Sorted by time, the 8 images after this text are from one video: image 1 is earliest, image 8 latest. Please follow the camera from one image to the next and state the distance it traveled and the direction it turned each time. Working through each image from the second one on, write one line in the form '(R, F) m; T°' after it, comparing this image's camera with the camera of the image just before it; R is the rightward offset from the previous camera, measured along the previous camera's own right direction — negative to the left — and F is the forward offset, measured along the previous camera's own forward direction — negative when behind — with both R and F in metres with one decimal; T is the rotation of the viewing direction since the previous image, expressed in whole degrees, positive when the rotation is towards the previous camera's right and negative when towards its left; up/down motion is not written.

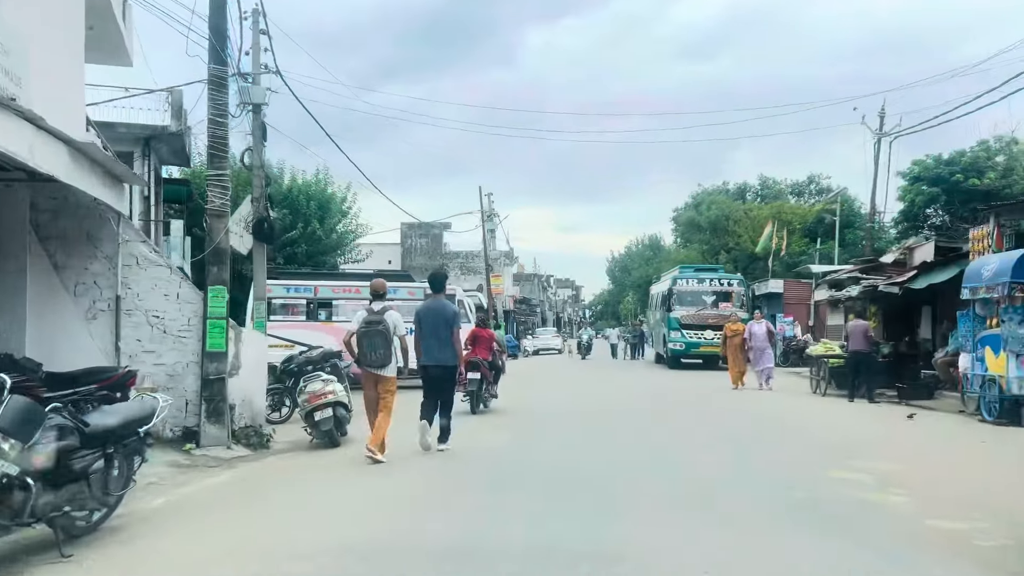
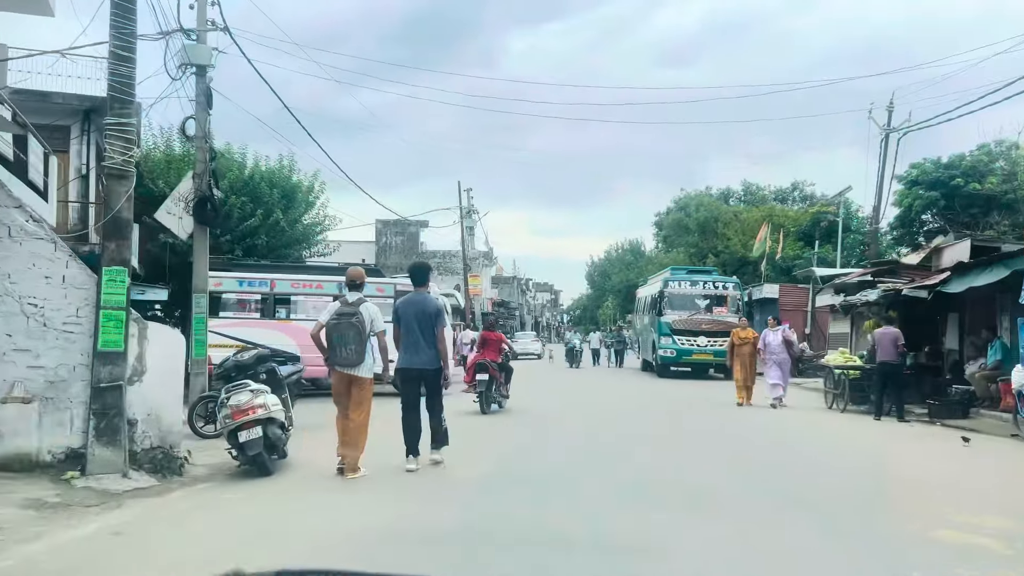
(0.0, +1.7) m; +1°
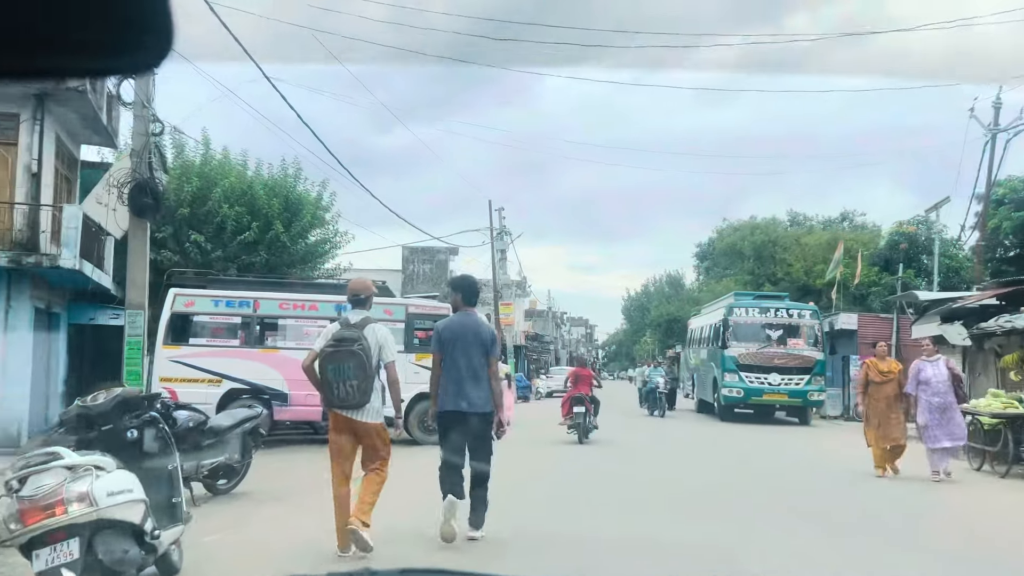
(-0.1, +3.0) m; -2°
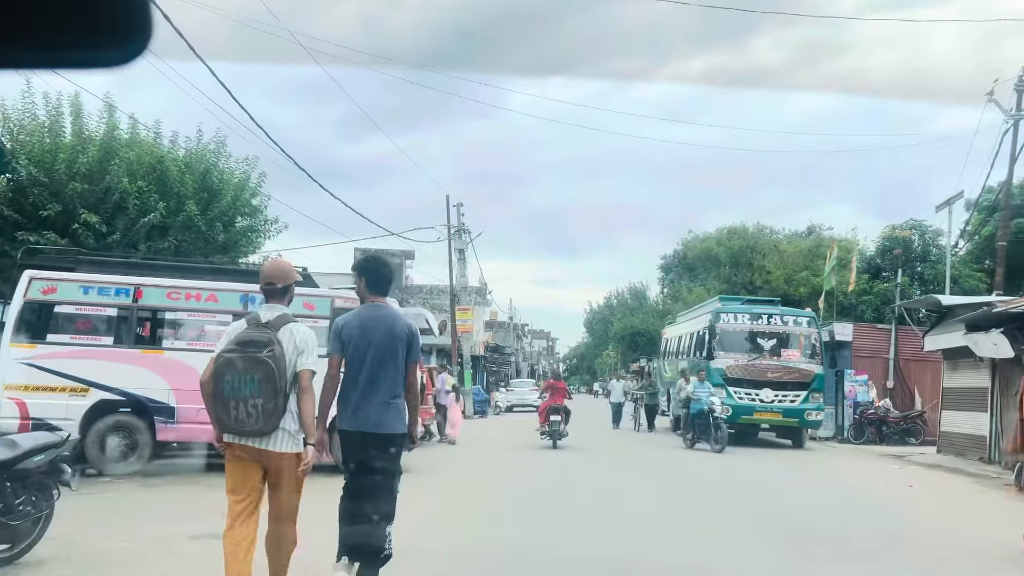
(+0.1, +2.5) m; +3°
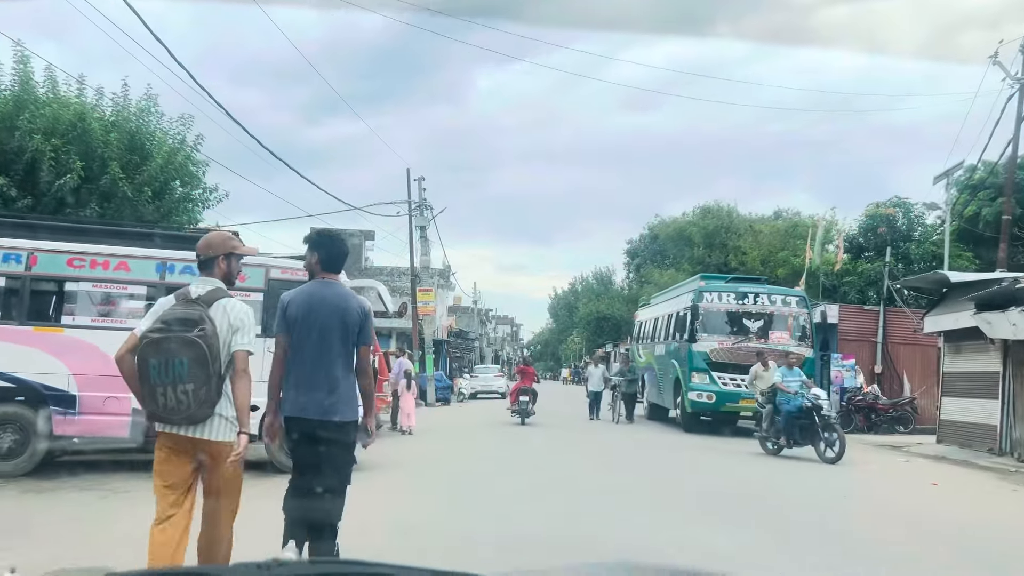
(0.0, +1.4) m; +2°
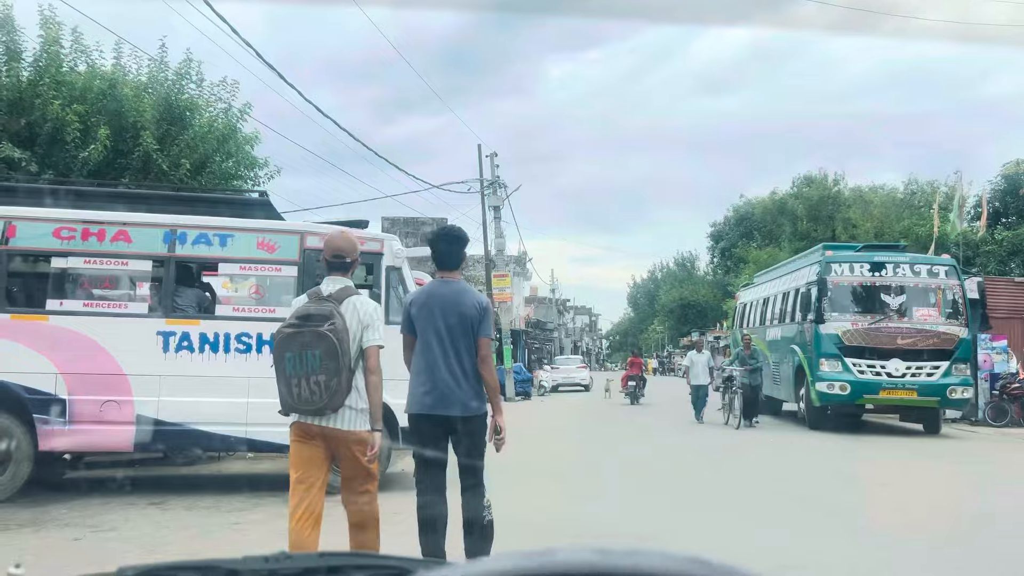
(-0.2, +2.0) m; -5°
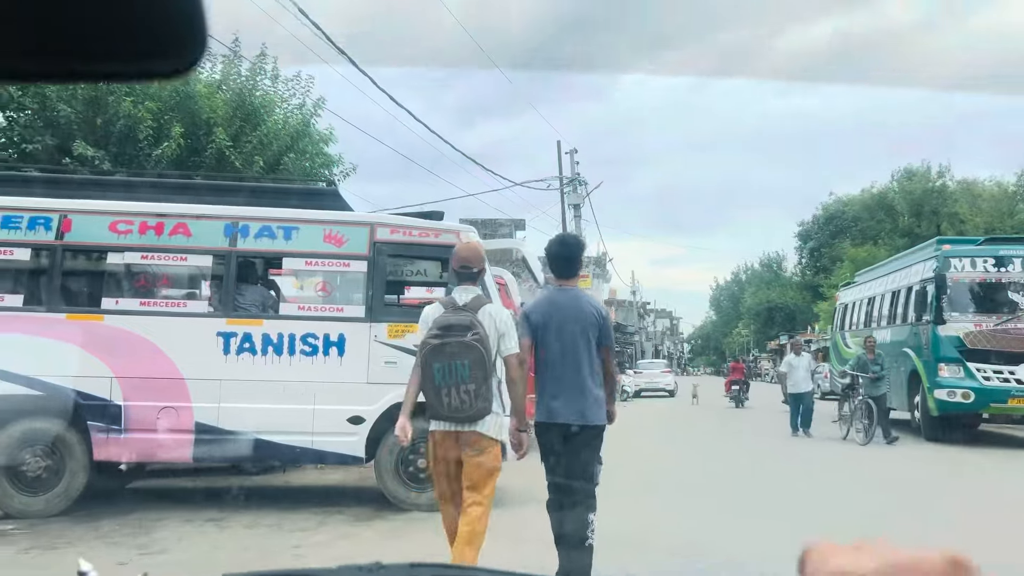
(-0.1, +0.7) m; -5°
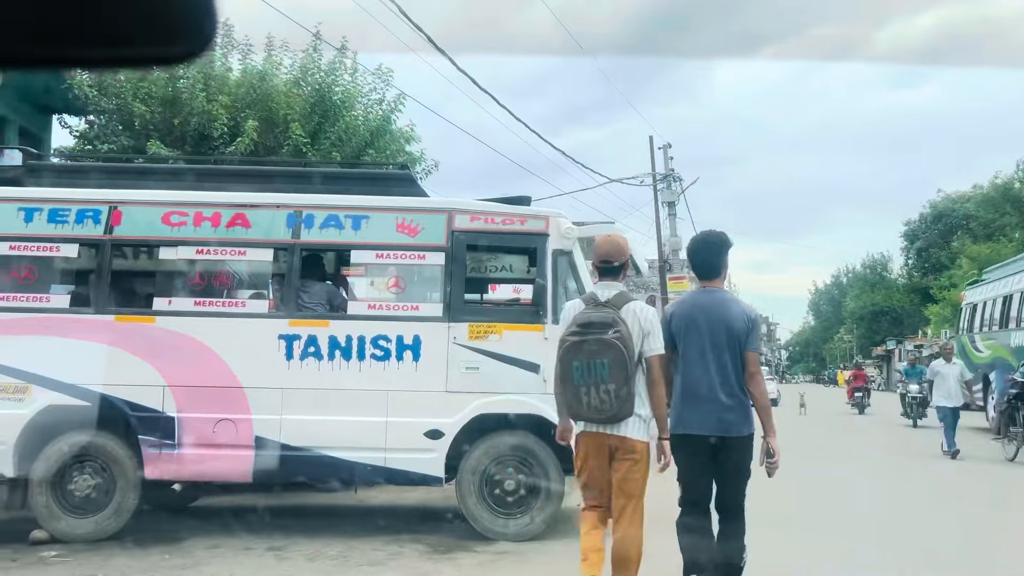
(-0.1, +0.9) m; -6°
